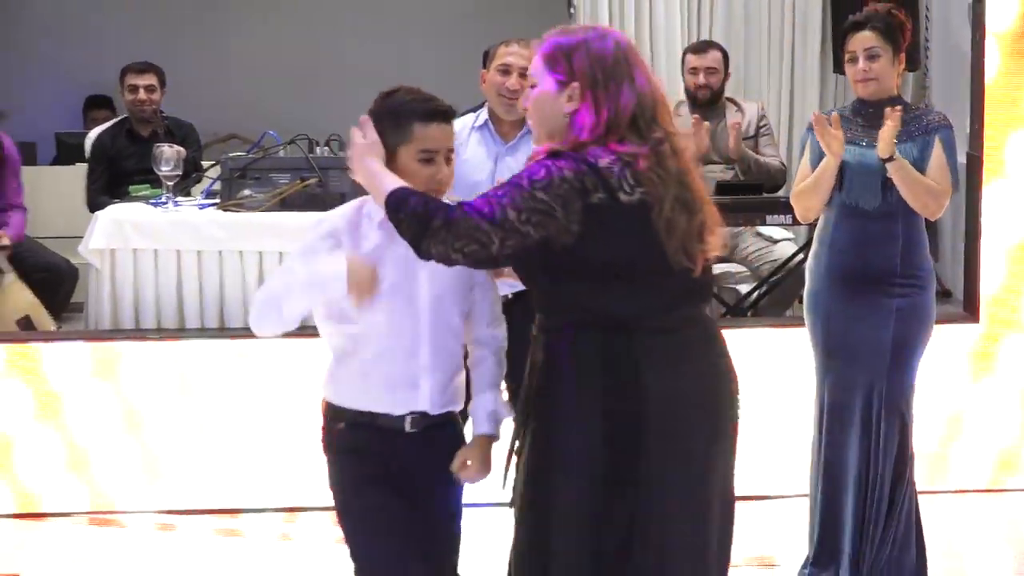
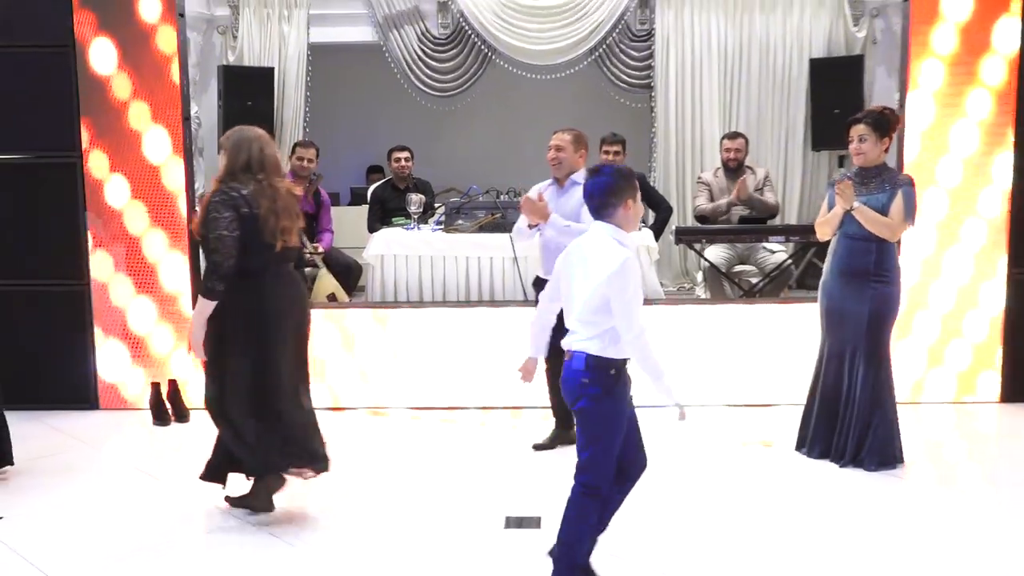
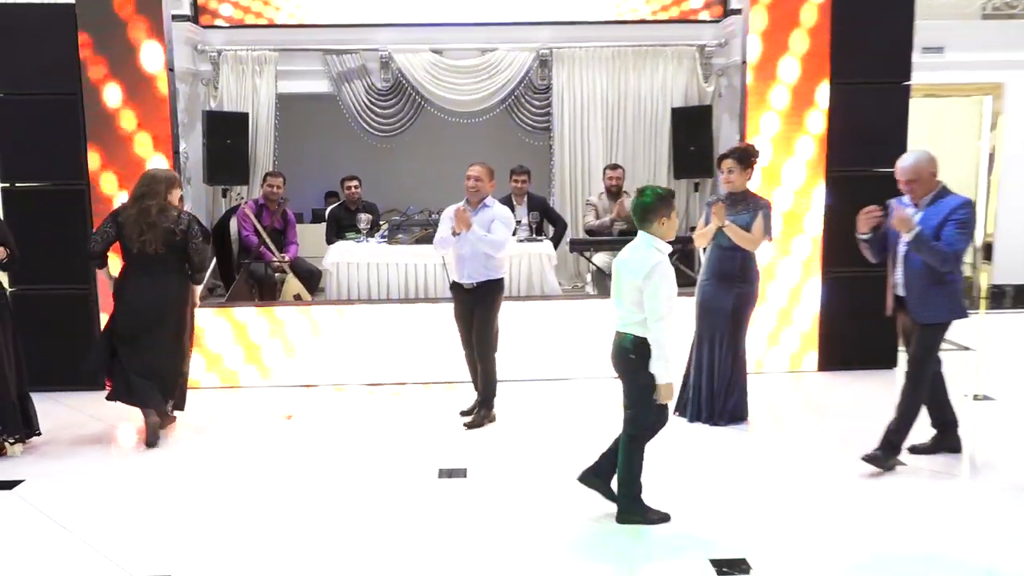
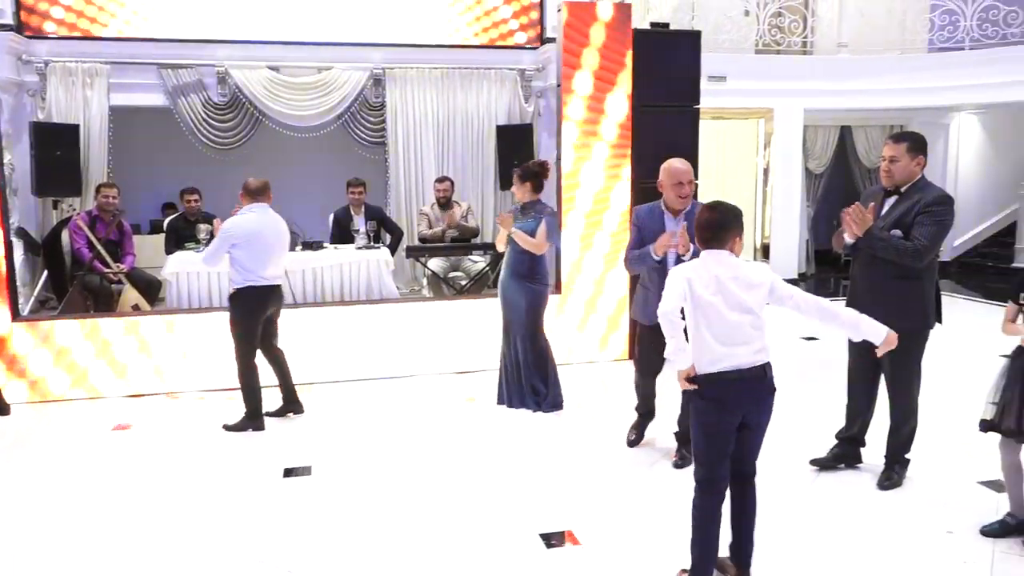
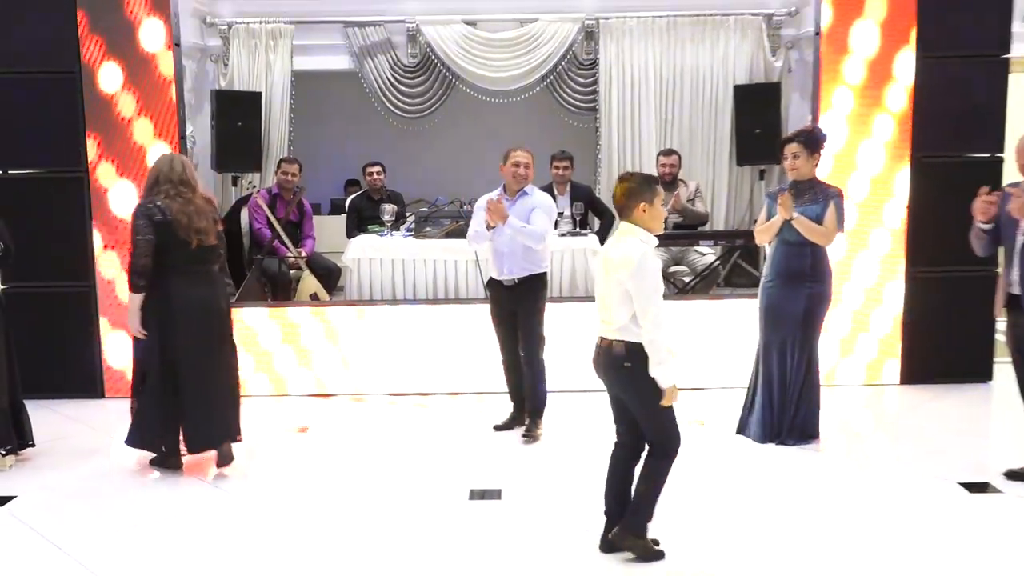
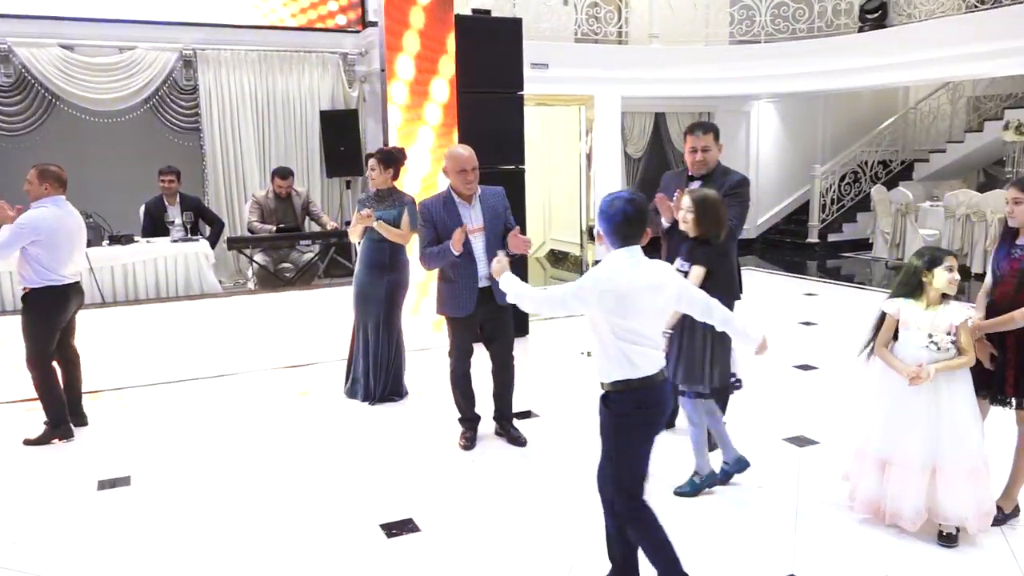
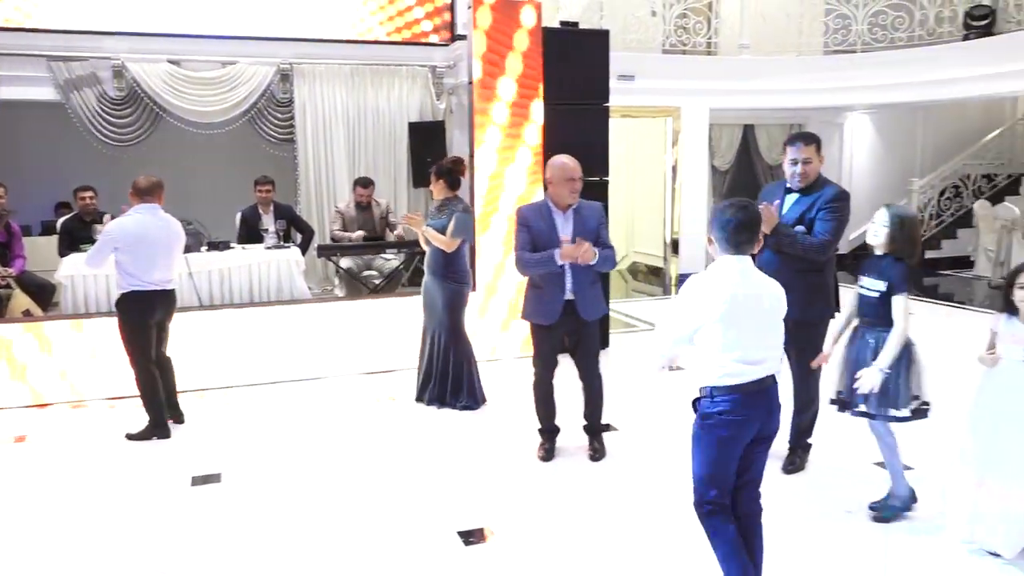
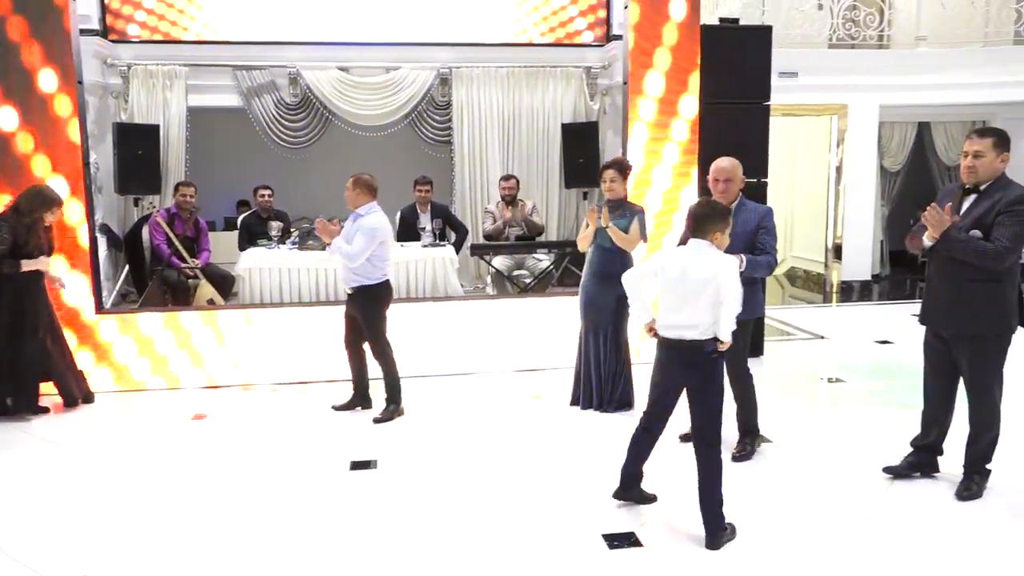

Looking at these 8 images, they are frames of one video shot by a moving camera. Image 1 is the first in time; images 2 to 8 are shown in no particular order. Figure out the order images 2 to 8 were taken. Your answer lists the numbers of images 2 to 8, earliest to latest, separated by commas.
2, 5, 3, 8, 4, 7, 6
